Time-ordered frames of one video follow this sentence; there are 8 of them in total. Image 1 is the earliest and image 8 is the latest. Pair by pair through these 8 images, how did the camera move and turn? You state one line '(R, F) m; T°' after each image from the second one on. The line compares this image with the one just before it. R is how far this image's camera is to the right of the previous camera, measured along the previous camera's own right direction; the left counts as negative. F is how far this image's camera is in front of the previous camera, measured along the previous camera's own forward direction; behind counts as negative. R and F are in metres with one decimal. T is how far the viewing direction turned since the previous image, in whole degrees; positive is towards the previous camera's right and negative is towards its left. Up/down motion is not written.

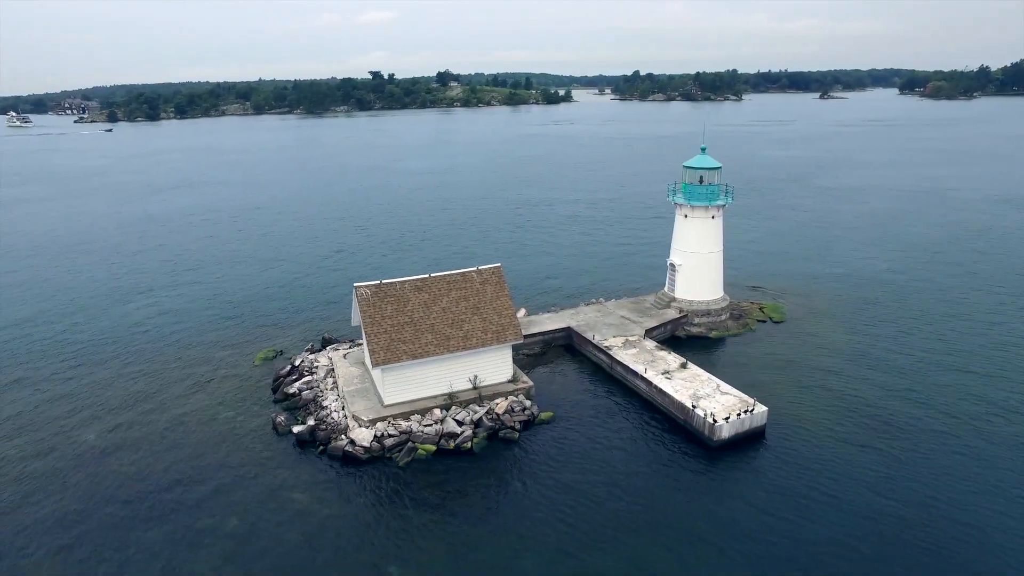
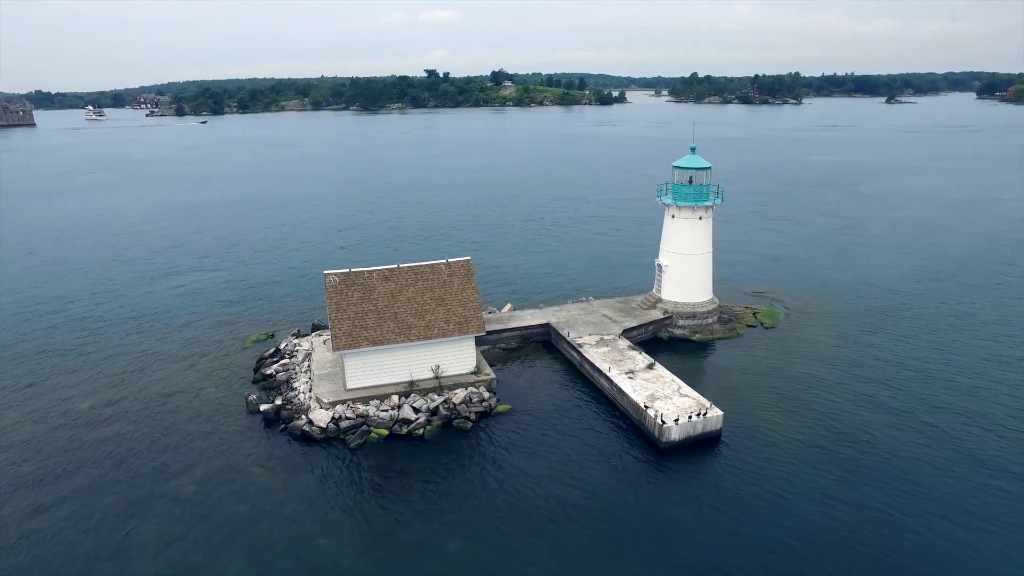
(+3.1, -0.2) m; -5°
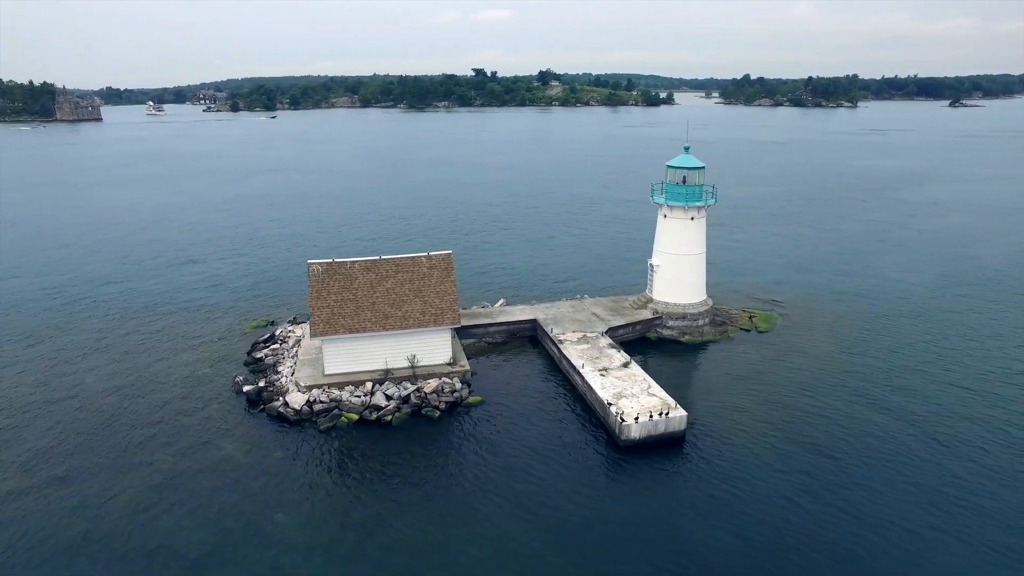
(+2.6, -0.2) m; -4°
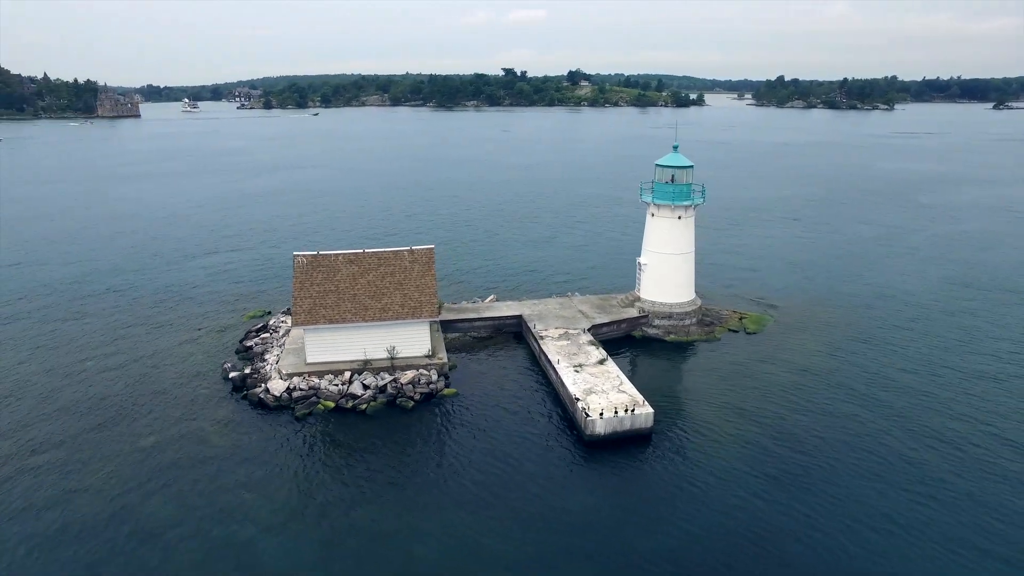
(+1.9, -0.3) m; -3°
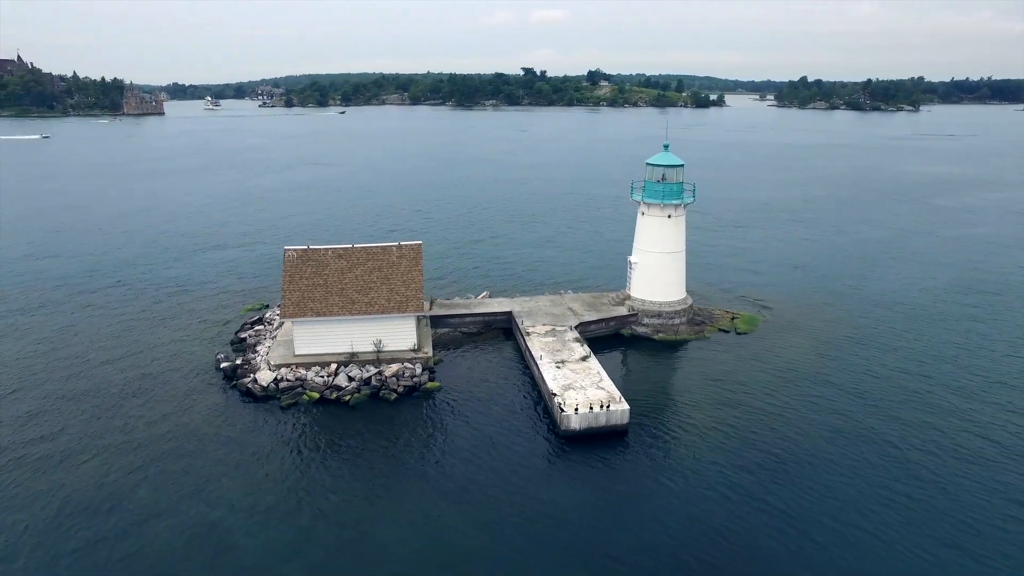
(+1.3, -0.3) m; -2°
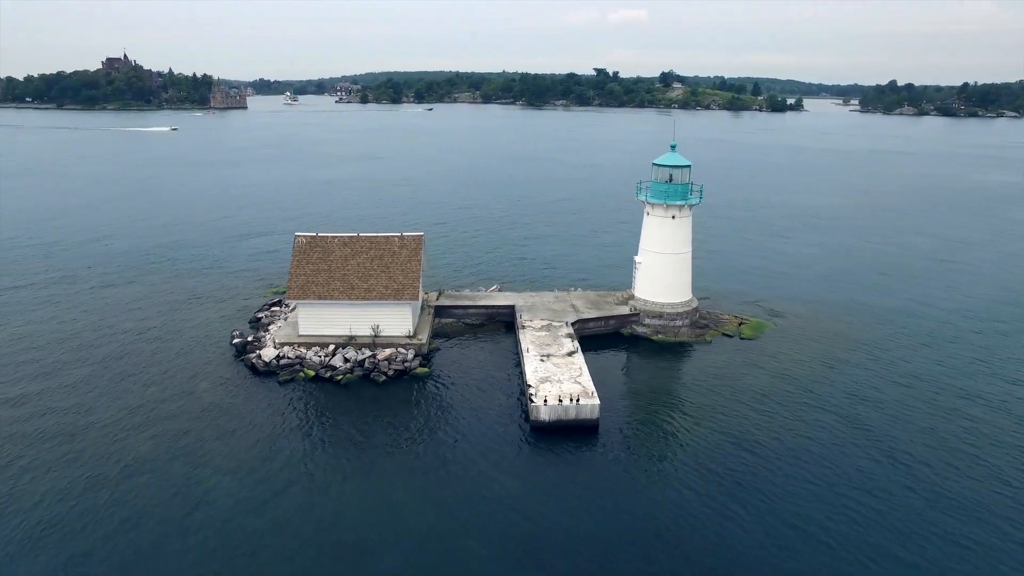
(+3.0, -0.4) m; -6°
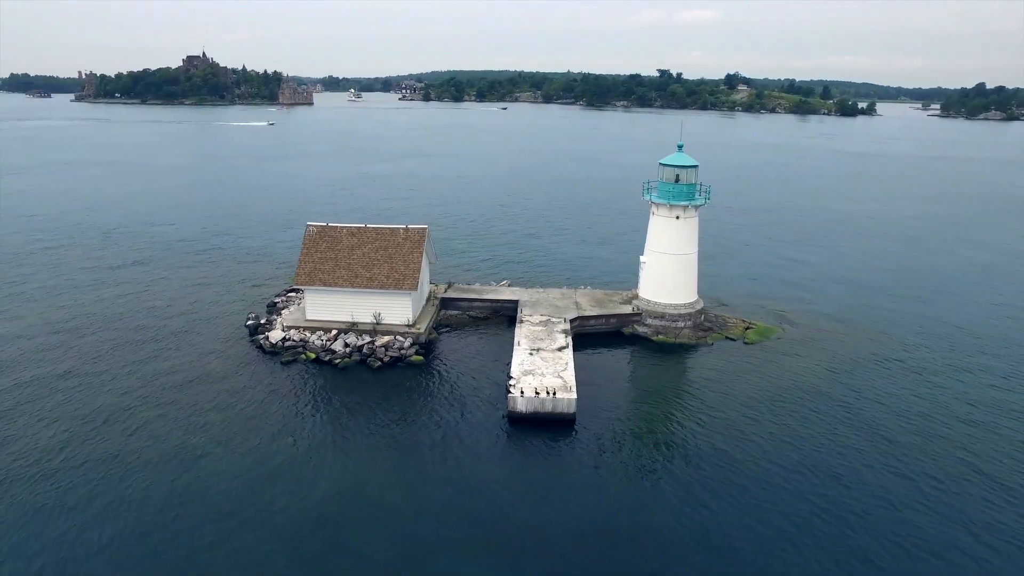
(+2.5, -0.3) m; -5°
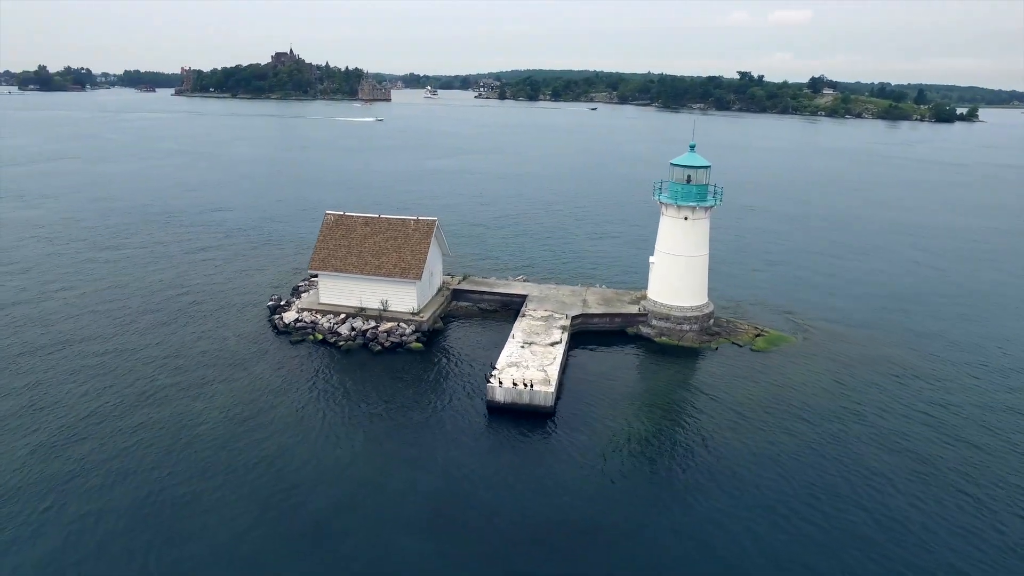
(+3.0, -0.2) m; -7°
